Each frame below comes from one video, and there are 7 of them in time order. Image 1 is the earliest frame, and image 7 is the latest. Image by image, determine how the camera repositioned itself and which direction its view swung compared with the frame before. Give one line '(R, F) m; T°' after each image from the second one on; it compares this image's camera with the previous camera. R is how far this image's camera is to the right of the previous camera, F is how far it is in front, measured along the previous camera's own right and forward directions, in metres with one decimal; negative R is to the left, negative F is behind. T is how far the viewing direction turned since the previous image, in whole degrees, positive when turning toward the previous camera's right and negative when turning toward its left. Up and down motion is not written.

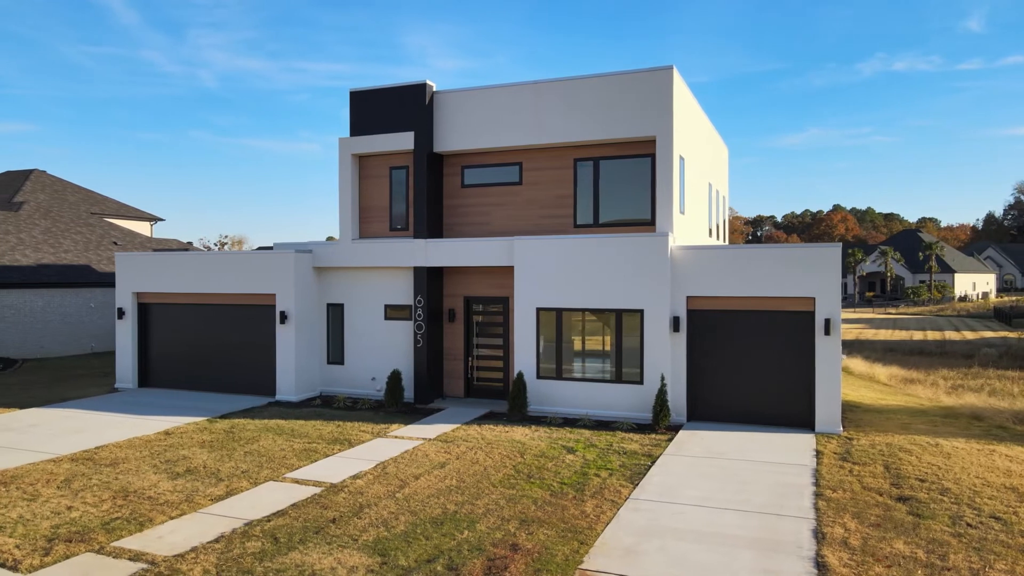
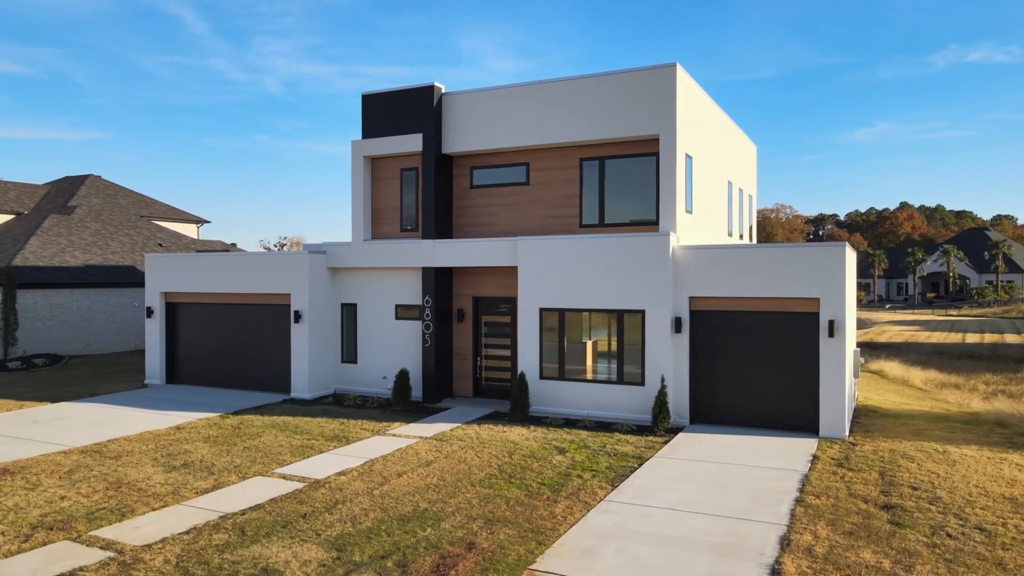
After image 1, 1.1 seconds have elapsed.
(+0.9, 0.0) m; -4°
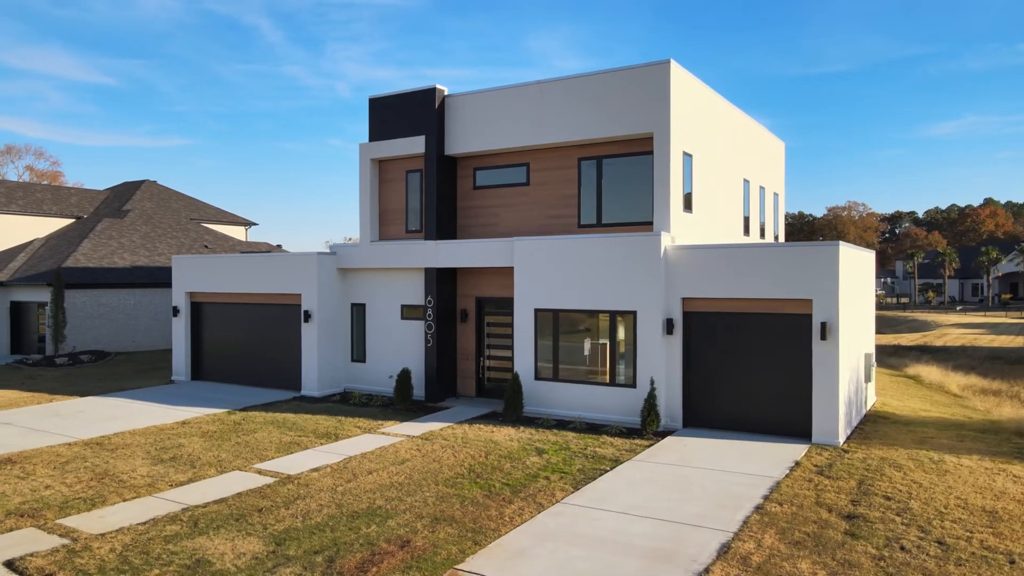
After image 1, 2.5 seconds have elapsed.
(+1.2, 0.0) m; -5°
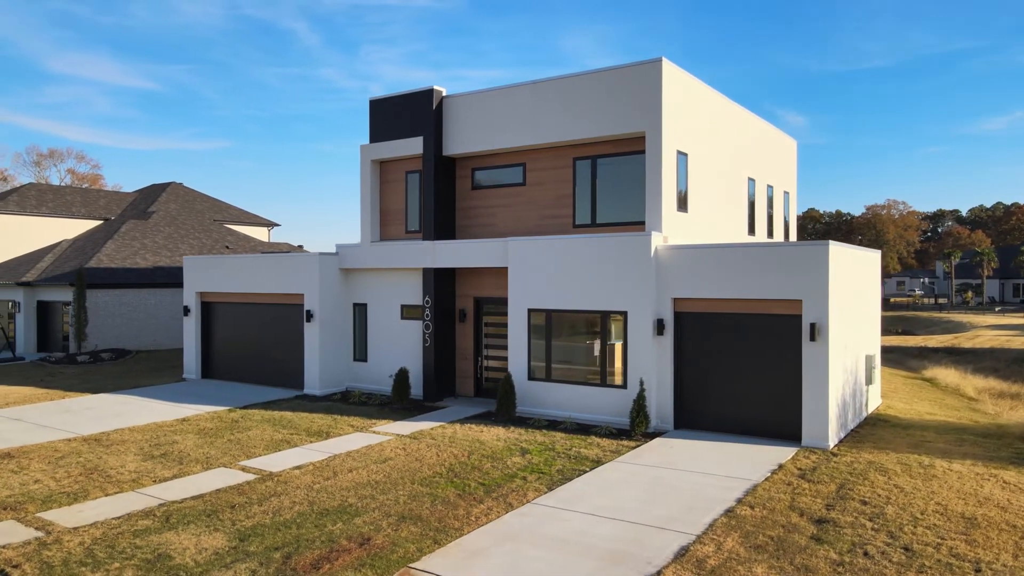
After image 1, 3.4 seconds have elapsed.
(+0.7, 0.0) m; -2°
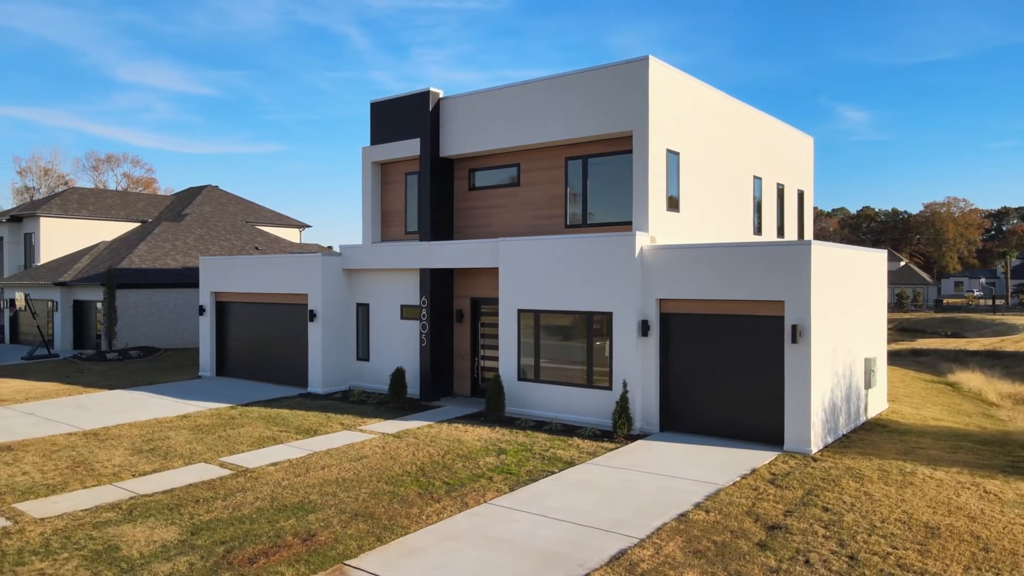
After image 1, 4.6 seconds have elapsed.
(+1.0, 0.0) m; -3°
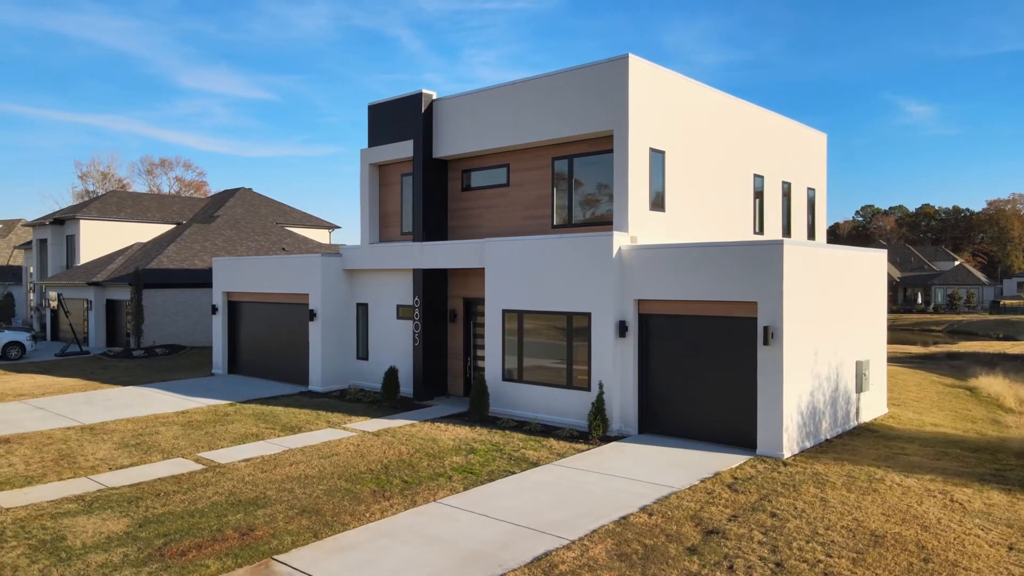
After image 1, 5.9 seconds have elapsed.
(+1.1, 0.0) m; -3°
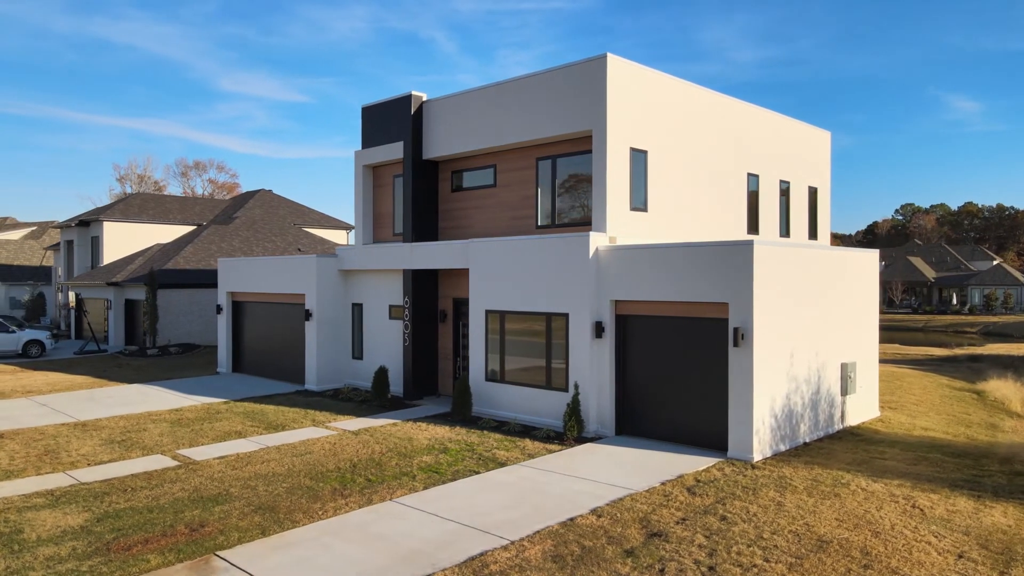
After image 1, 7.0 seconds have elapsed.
(+0.9, 0.0) m; -2°
